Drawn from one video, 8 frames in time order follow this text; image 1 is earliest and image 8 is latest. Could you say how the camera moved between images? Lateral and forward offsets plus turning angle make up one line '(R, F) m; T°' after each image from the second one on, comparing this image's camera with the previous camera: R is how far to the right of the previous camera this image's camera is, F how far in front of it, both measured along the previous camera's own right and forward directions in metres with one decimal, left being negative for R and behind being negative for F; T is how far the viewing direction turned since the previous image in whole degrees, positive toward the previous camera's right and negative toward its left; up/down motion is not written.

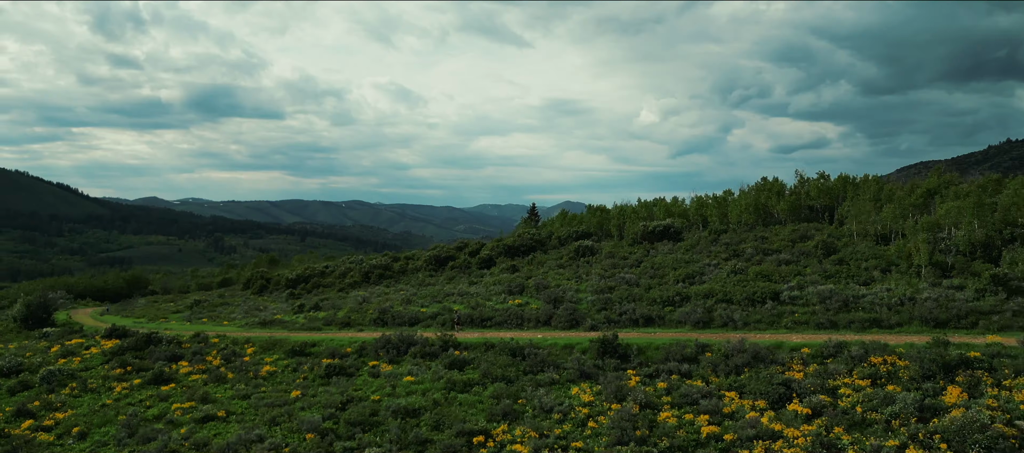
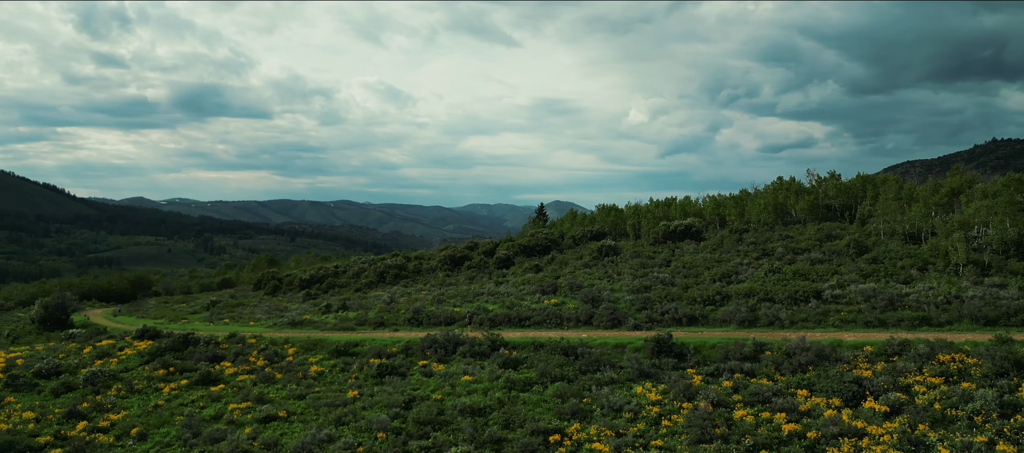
(-1.9, -0.1) m; 0°
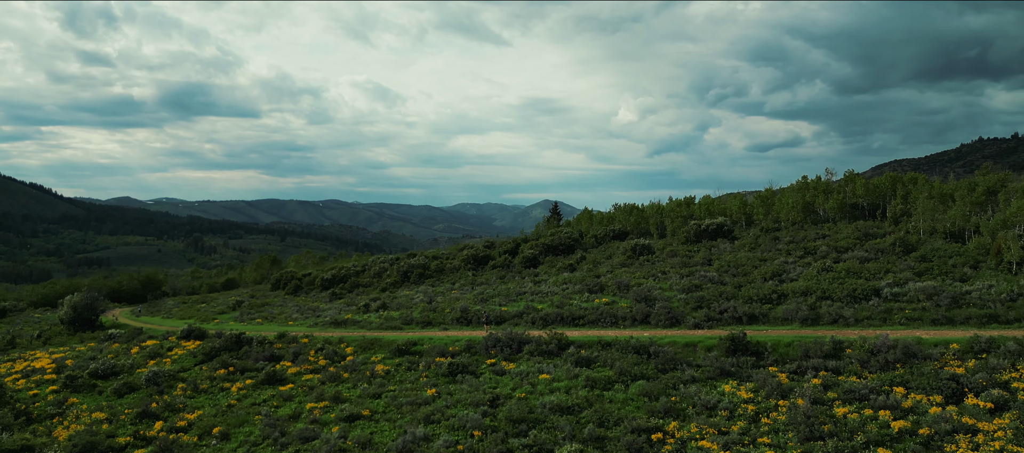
(-2.5, -0.1) m; 0°
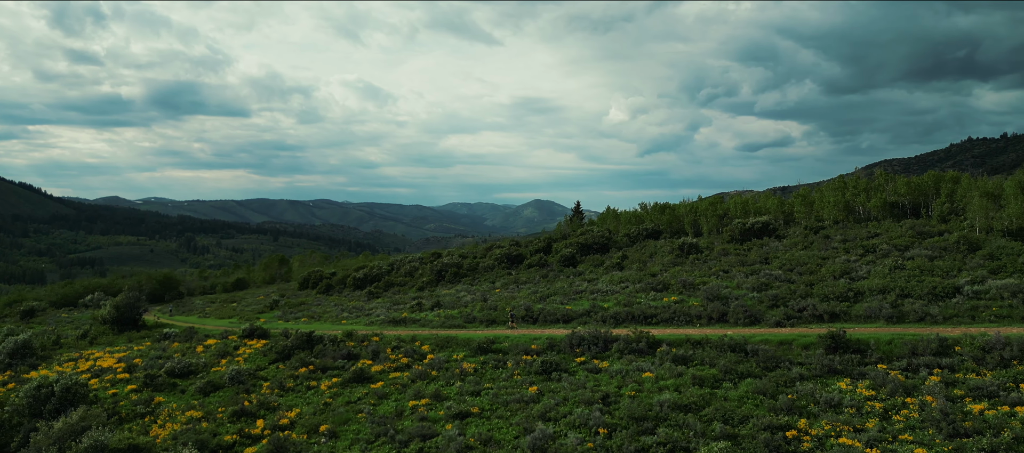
(-3.2, 0.0) m; 0°
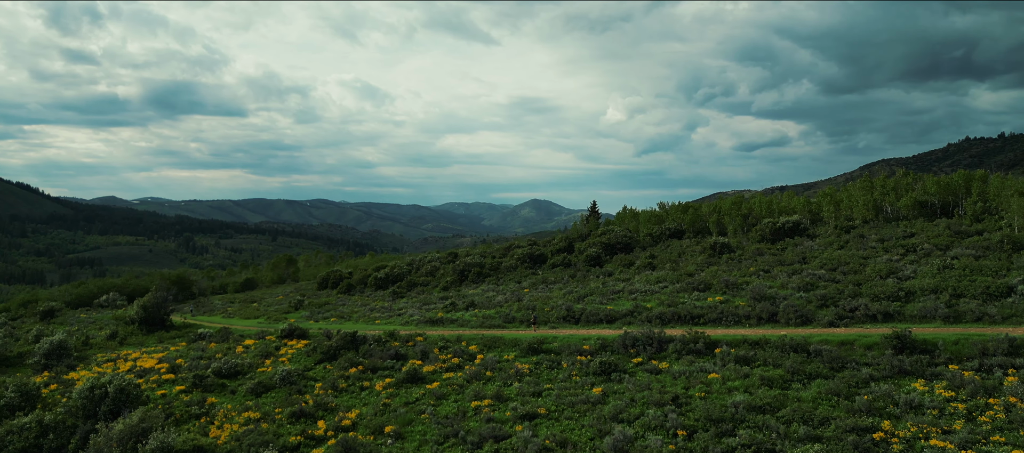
(-1.9, +0.2) m; 0°
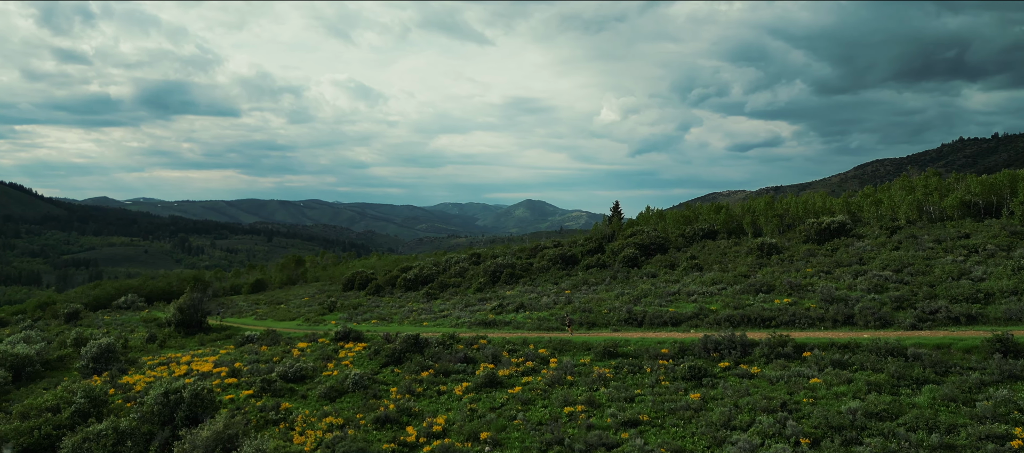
(-2.8, +0.6) m; 0°
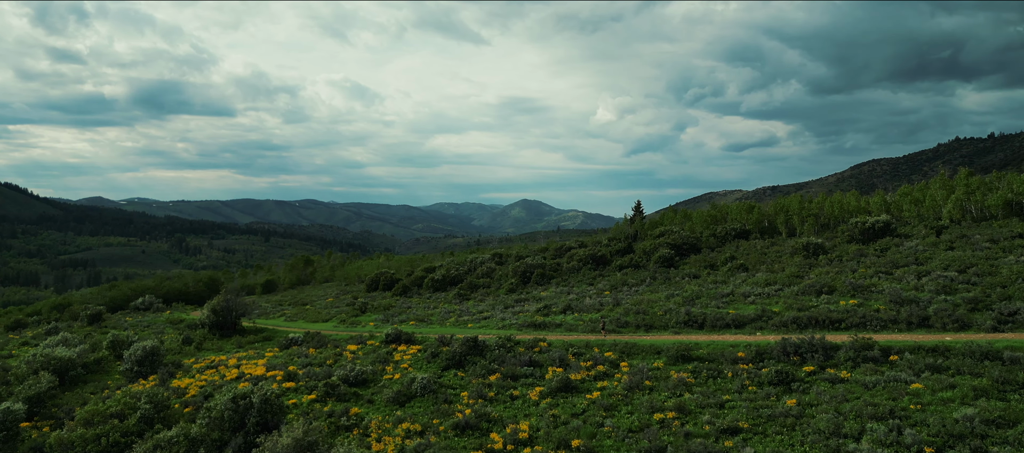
(-2.5, +0.7) m; 0°
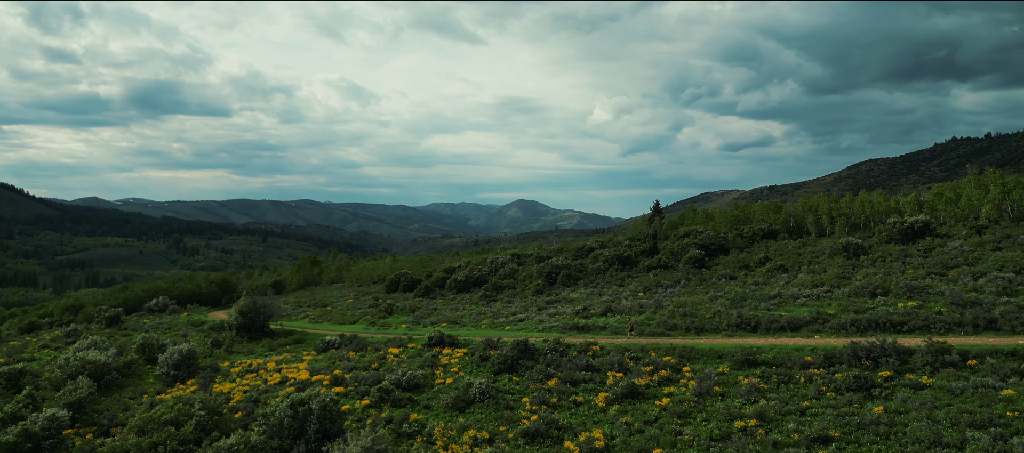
(-2.1, +0.7) m; 0°
